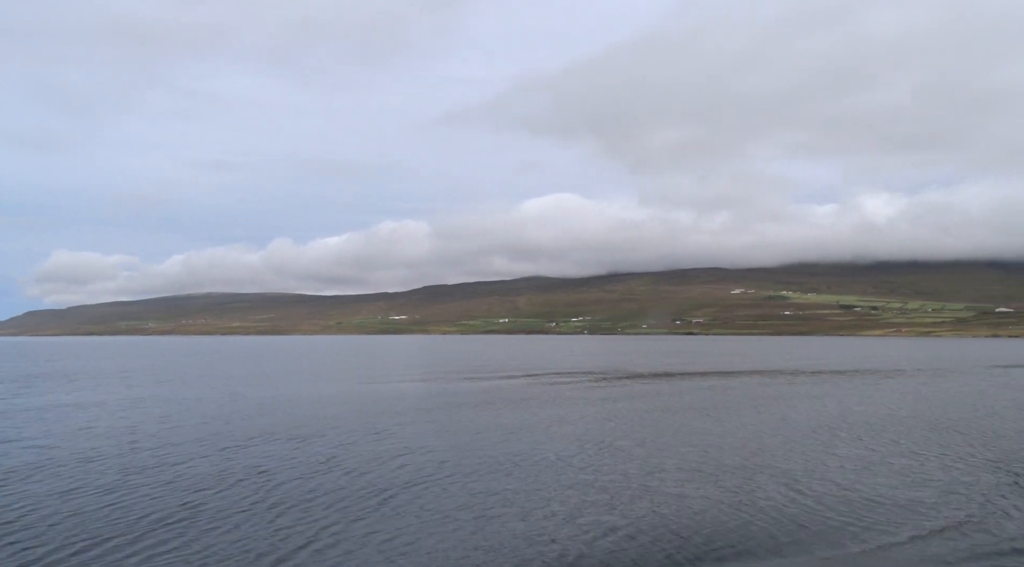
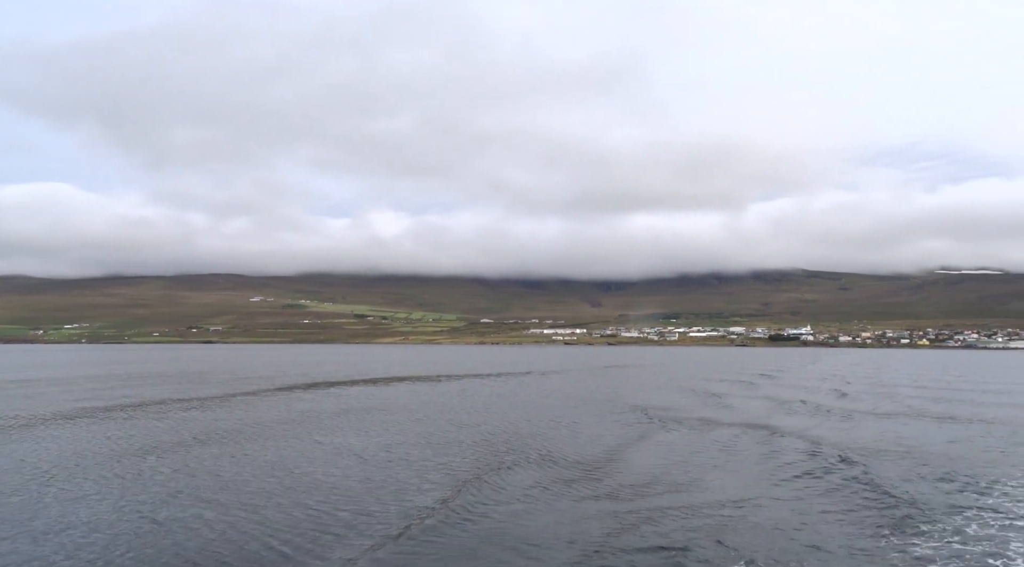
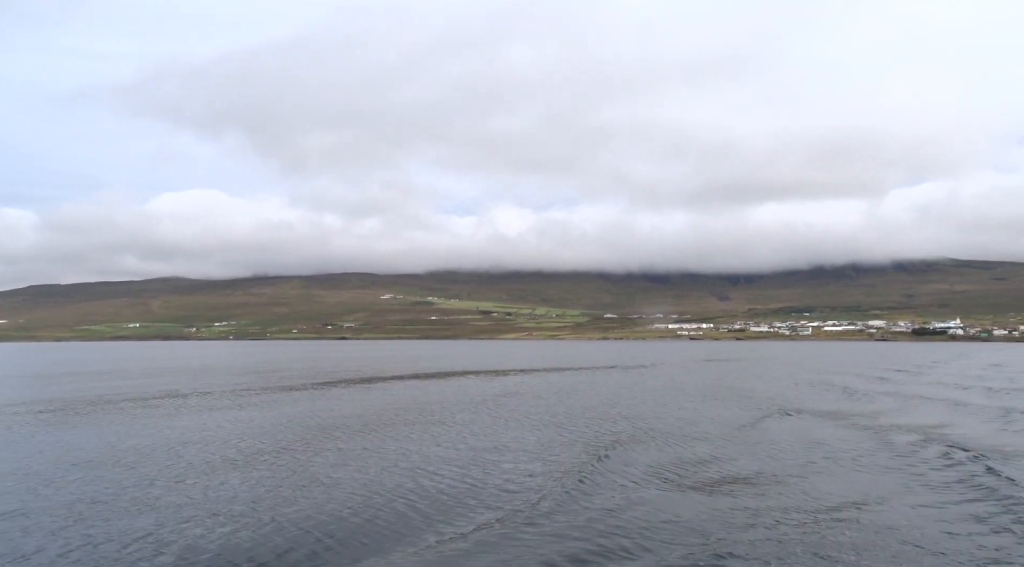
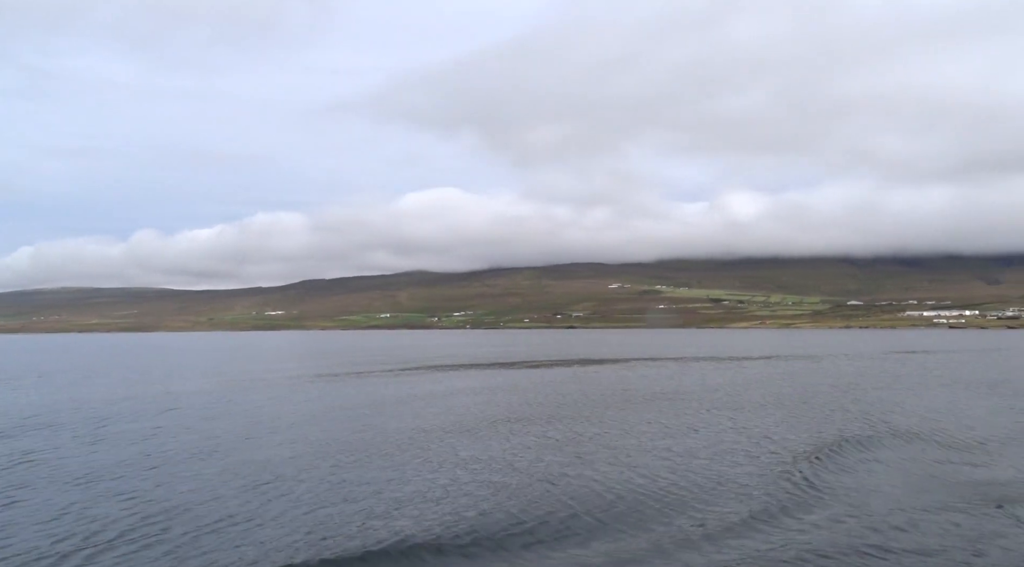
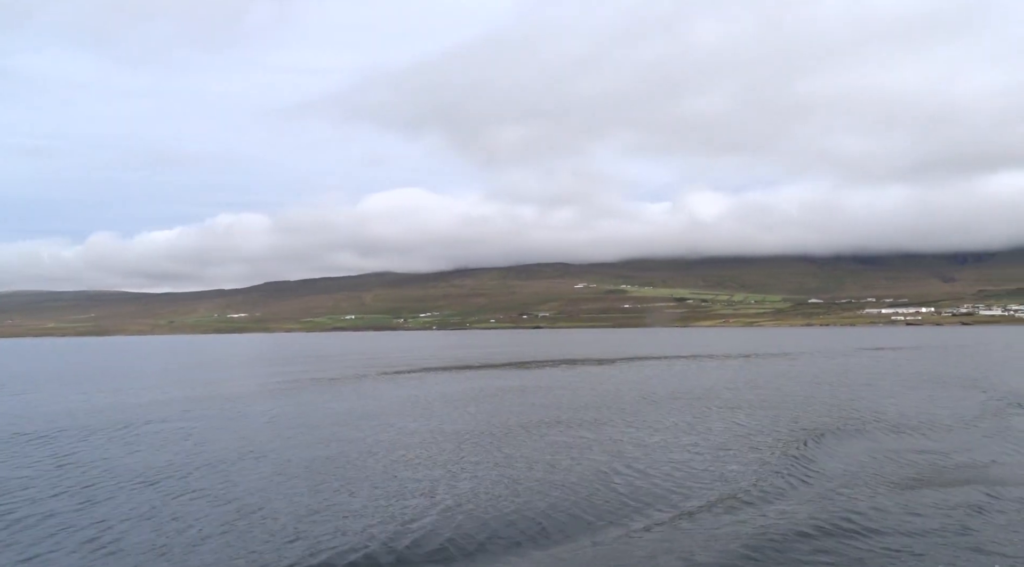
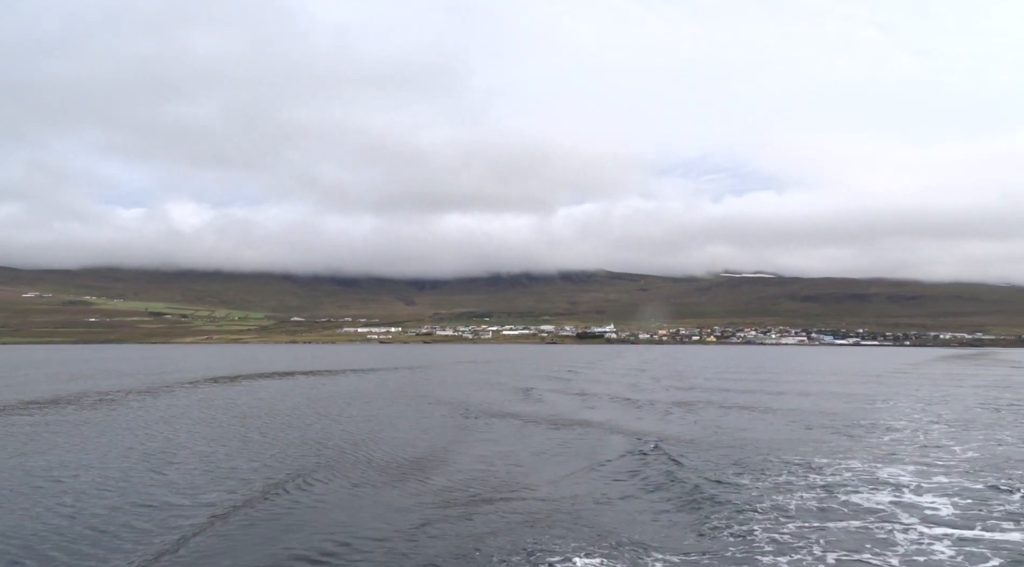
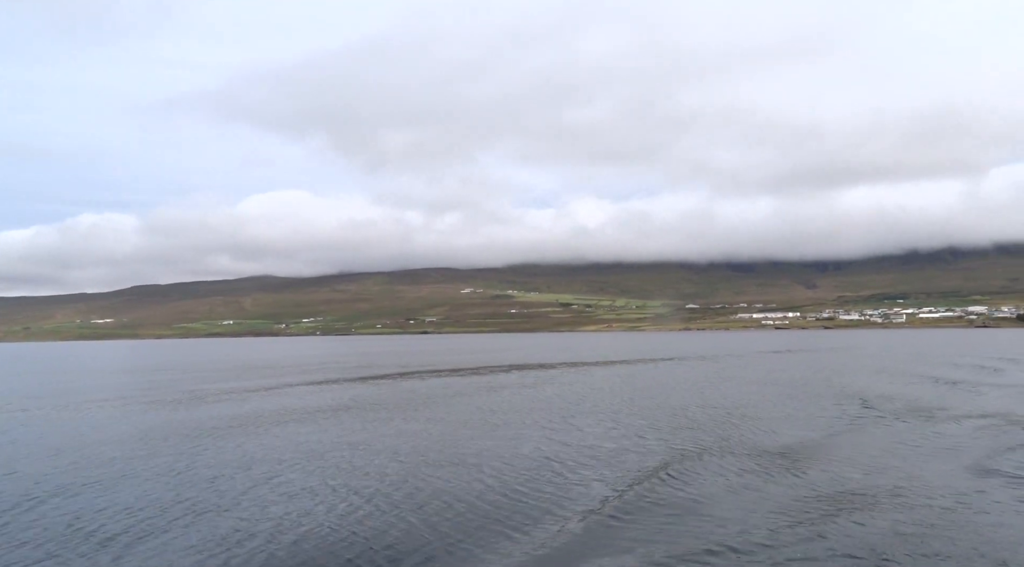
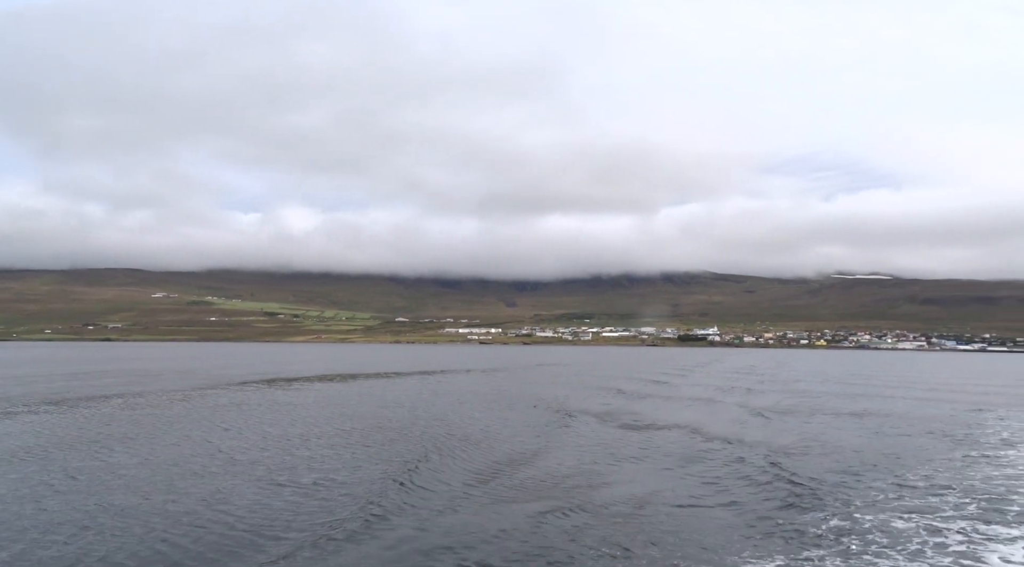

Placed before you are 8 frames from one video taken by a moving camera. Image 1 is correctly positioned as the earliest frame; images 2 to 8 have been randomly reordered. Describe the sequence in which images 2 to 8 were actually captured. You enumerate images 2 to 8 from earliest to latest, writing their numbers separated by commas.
4, 5, 7, 3, 2, 8, 6
